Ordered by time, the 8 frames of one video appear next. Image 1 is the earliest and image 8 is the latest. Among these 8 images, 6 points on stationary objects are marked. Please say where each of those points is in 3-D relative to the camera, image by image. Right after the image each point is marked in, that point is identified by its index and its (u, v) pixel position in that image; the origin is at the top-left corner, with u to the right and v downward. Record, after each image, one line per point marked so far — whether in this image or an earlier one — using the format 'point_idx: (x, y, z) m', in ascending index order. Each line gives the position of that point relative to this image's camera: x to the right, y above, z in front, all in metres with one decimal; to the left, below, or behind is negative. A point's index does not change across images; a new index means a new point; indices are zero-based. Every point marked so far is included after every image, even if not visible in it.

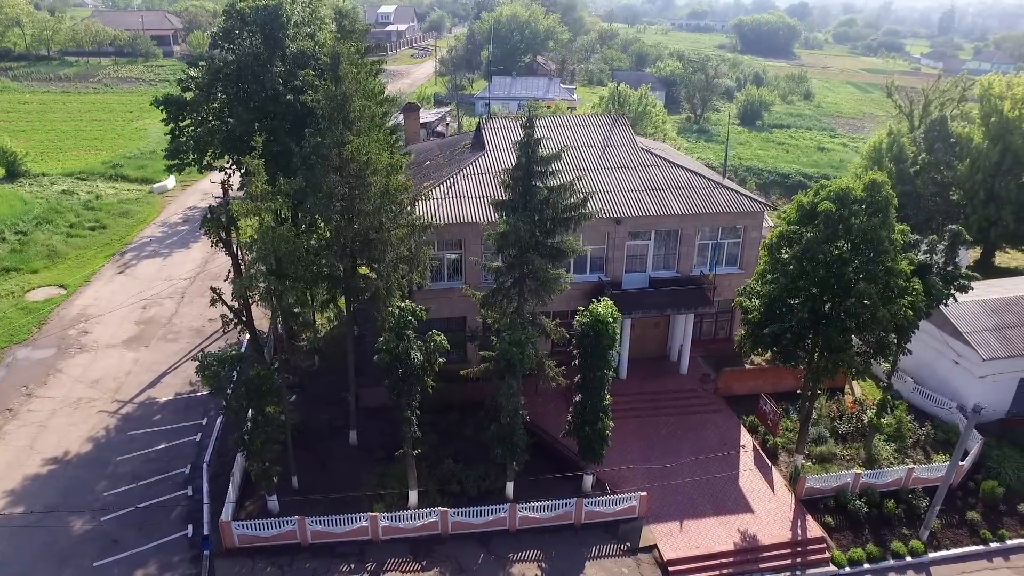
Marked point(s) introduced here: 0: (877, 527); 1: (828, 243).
0: (+10.2, -6.7, +18.3) m
1: (+7.9, +1.1, +16.2) m
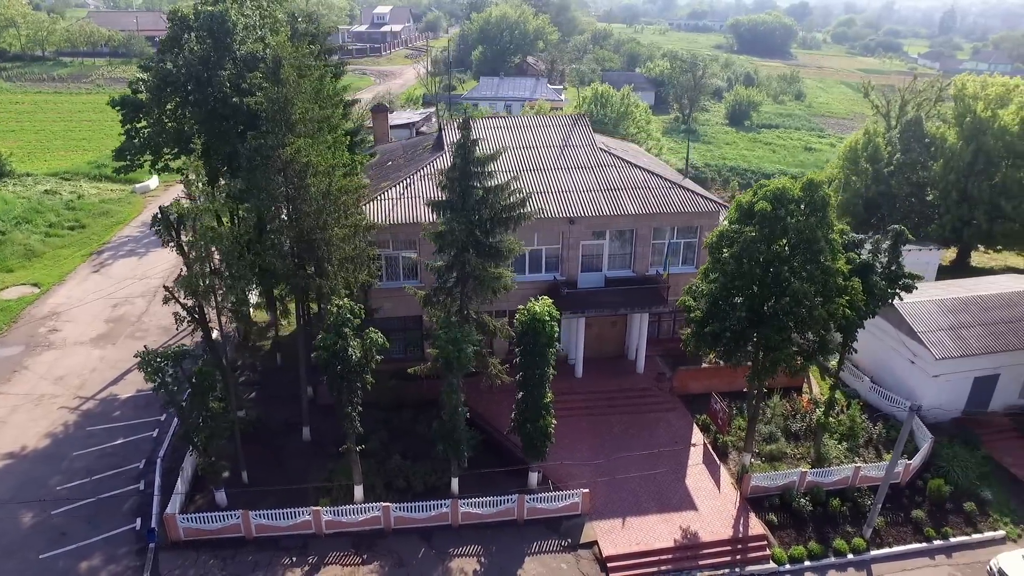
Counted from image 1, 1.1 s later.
0: (+8.7, -6.7, +18.5) m
1: (+6.4, +1.1, +16.4) m
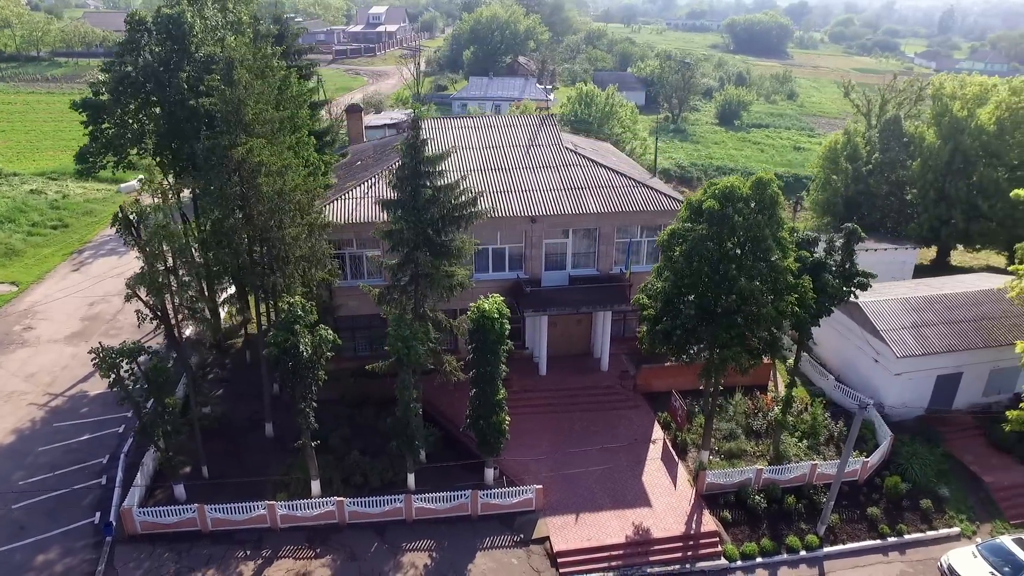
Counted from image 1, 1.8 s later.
0: (+7.4, -6.6, +18.6) m
1: (+5.1, +1.2, +16.5) m
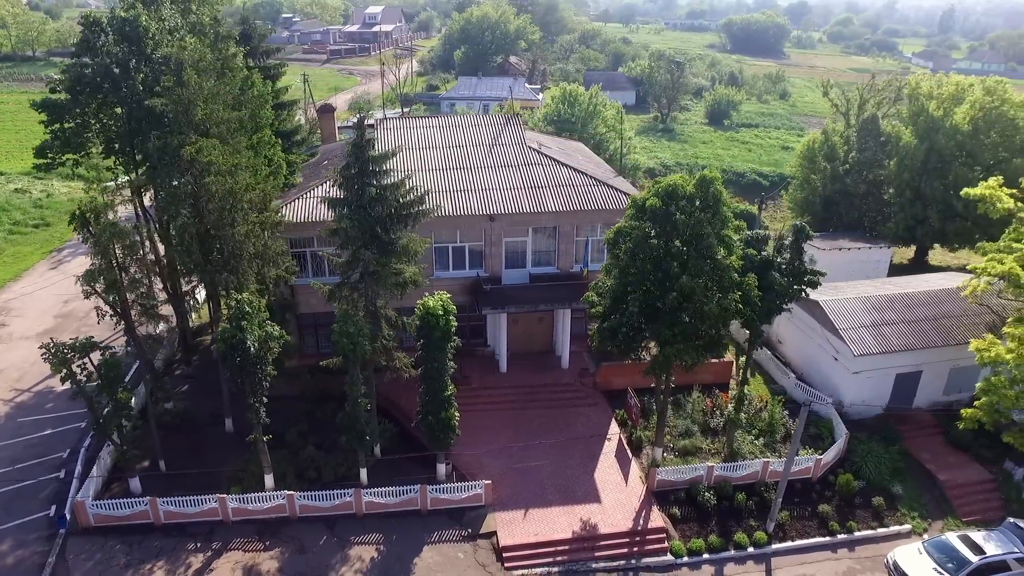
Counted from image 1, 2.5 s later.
0: (+6.0, -6.6, +18.8) m
1: (+3.7, +1.3, +16.7) m
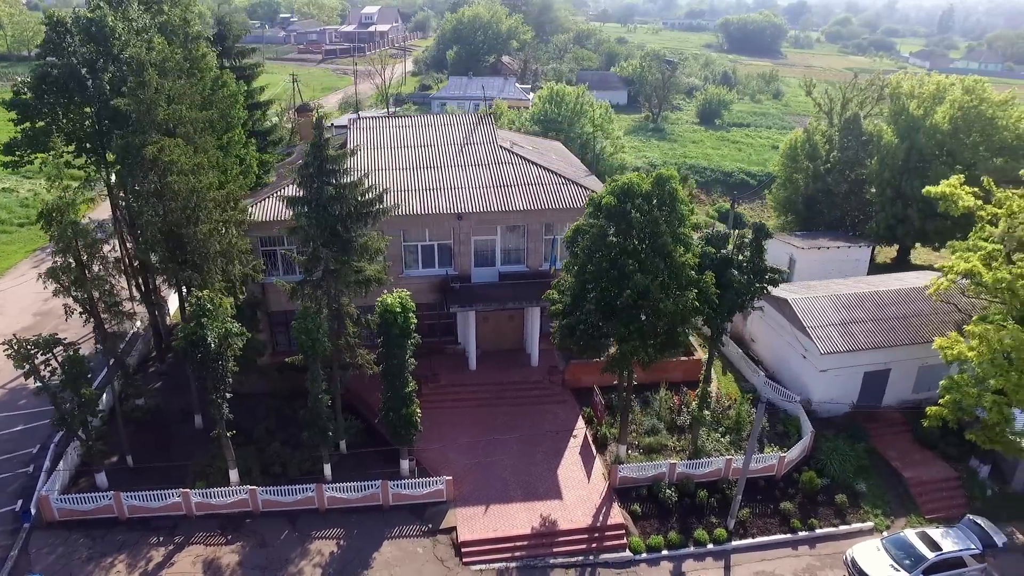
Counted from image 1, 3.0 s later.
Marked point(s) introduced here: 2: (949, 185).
0: (+5.0, -6.5, +18.9) m
1: (+2.7, +1.3, +16.8) m
2: (+12.6, +2.9, +19.1) m
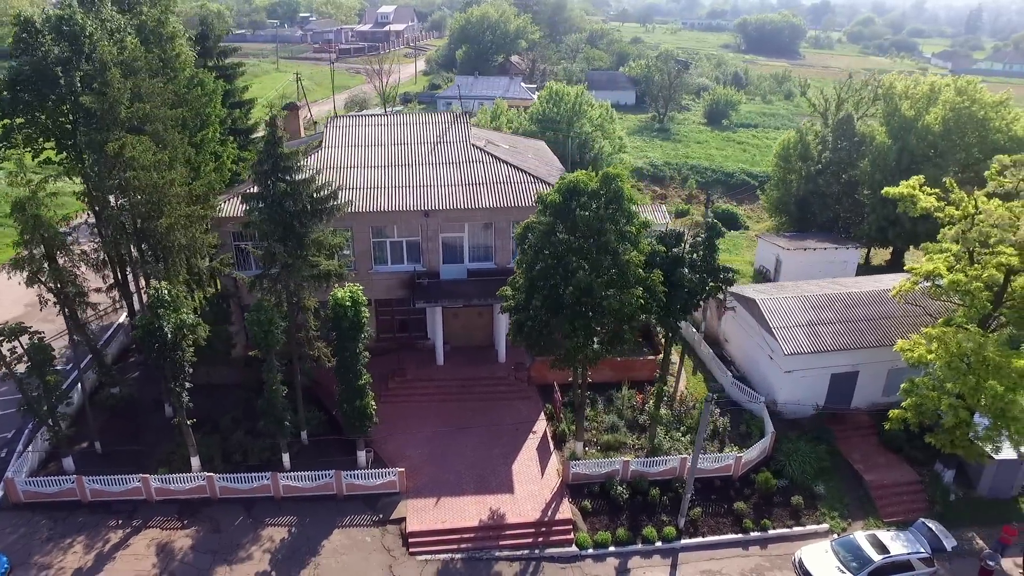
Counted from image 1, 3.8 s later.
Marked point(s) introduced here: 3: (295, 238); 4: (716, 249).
0: (+3.6, -6.5, +19.0) m
1: (+1.3, +1.4, +17.0) m
2: (+11.3, +2.9, +18.9) m
3: (-5.8, +1.4, +17.7) m
4: (+5.7, +1.1, +18.4) m
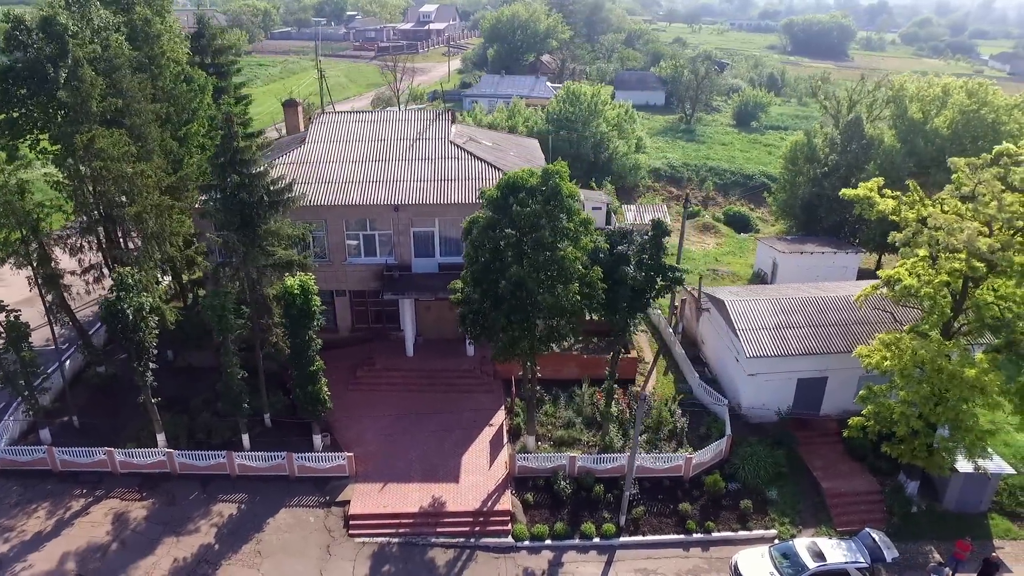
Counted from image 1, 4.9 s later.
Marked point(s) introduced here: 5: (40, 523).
0: (+1.9, -6.4, +19.1) m
1: (-0.3, +1.6, +17.3) m
2: (+9.9, +2.8, +18.4) m
3: (-7.3, +1.7, +18.5) m
4: (+4.2, +1.1, +18.3) m
5: (-12.6, -6.3, +17.6) m
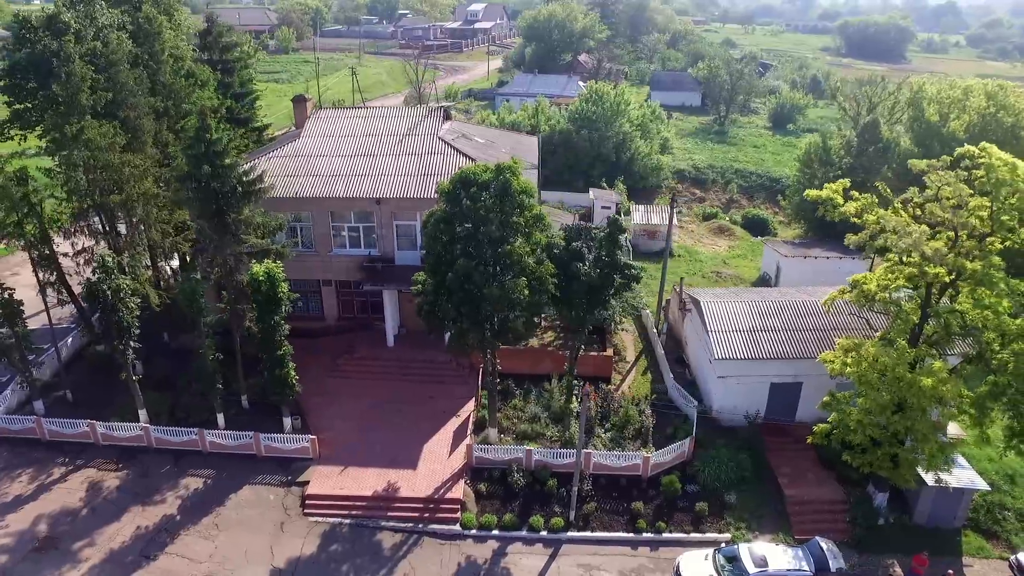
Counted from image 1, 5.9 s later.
0: (+0.6, -6.2, +19.3) m
1: (-1.5, +1.8, +17.6) m
2: (+8.7, +2.7, +18.0) m
3: (-8.4, +2.2, +19.4) m
4: (+3.0, +1.2, +18.3) m
5: (-14.1, -5.7, +19.0) m
